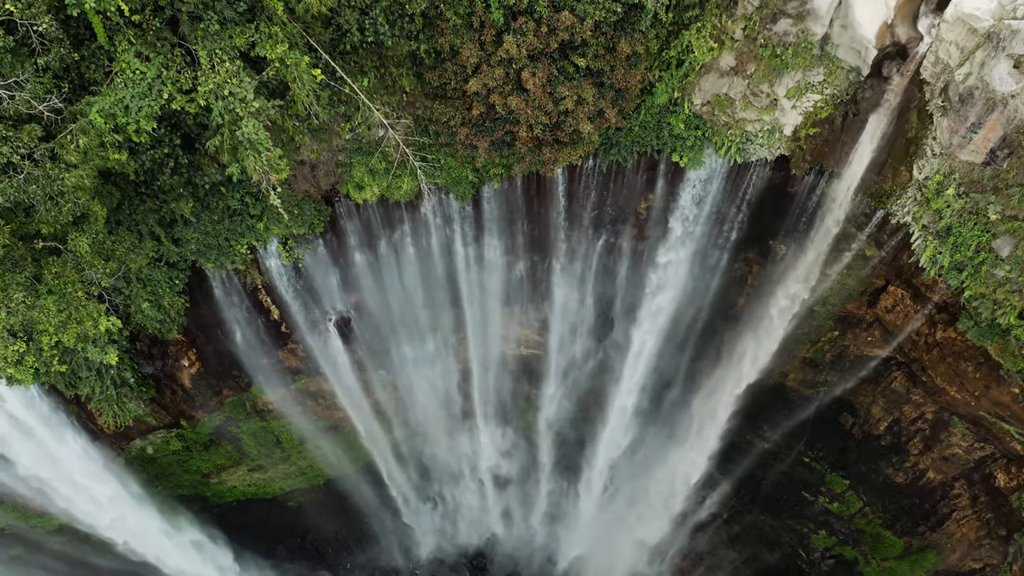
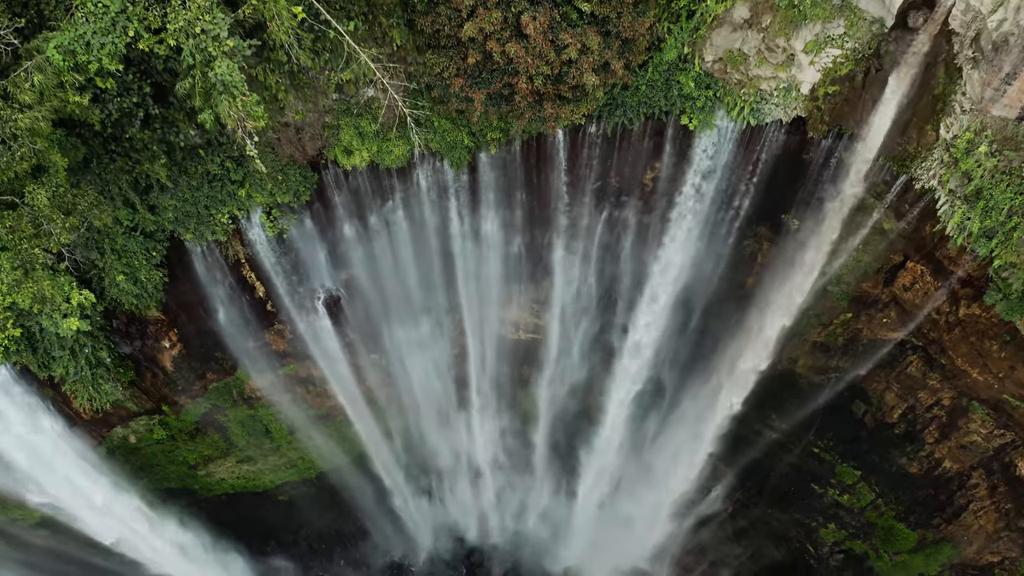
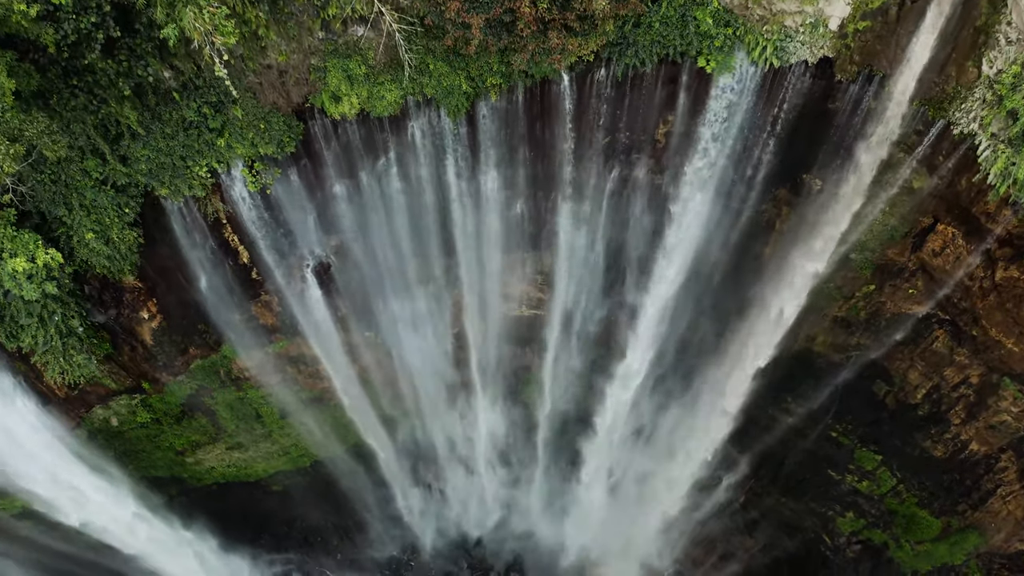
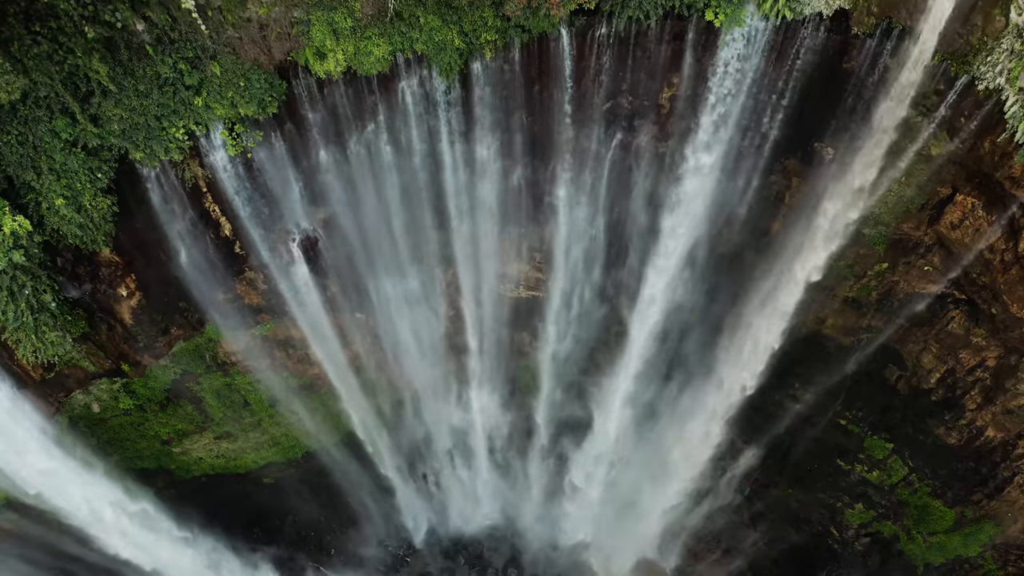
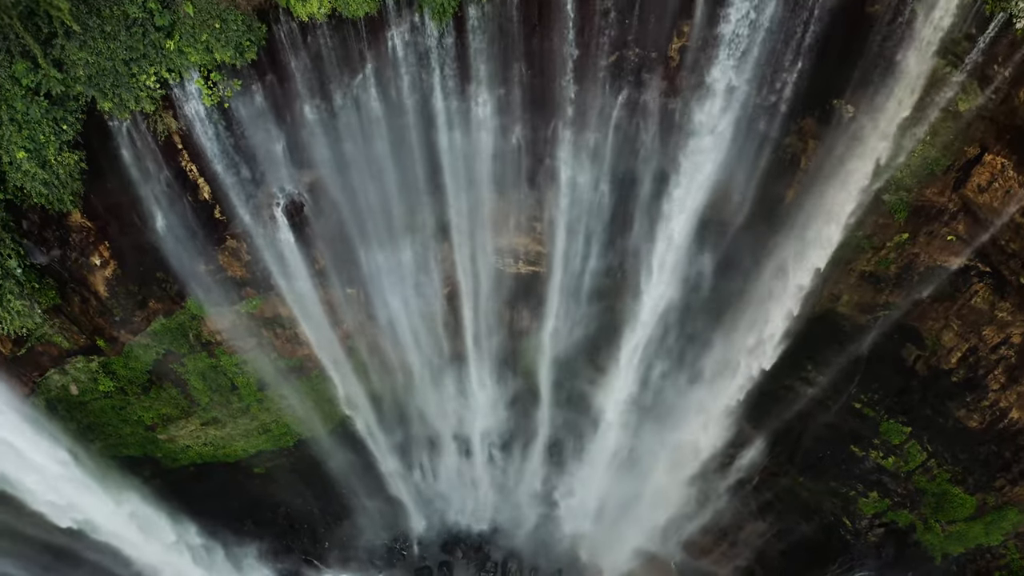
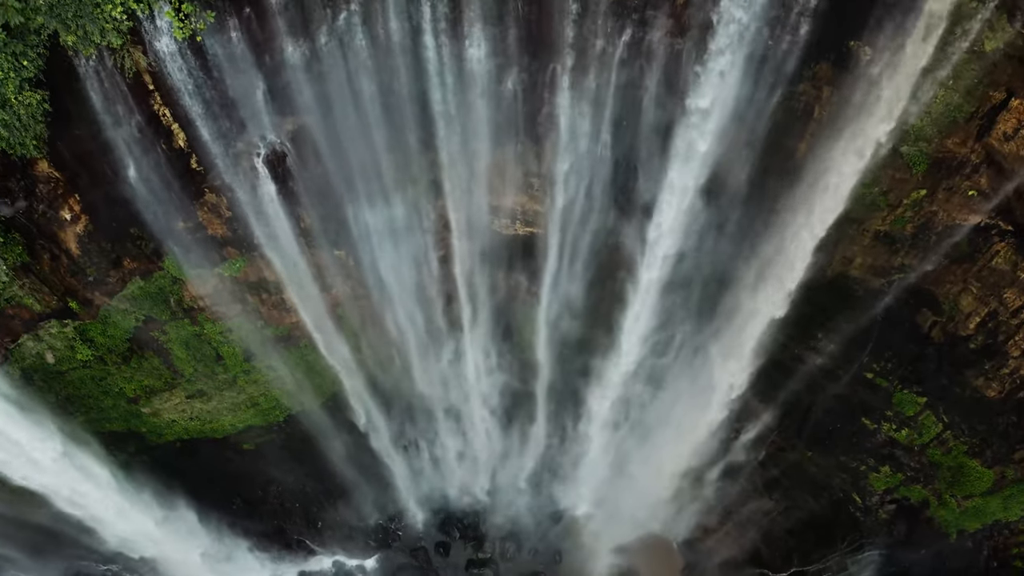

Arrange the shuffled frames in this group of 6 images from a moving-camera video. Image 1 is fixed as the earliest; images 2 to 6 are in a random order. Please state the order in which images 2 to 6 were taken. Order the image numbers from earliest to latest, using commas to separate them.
2, 3, 4, 5, 6
